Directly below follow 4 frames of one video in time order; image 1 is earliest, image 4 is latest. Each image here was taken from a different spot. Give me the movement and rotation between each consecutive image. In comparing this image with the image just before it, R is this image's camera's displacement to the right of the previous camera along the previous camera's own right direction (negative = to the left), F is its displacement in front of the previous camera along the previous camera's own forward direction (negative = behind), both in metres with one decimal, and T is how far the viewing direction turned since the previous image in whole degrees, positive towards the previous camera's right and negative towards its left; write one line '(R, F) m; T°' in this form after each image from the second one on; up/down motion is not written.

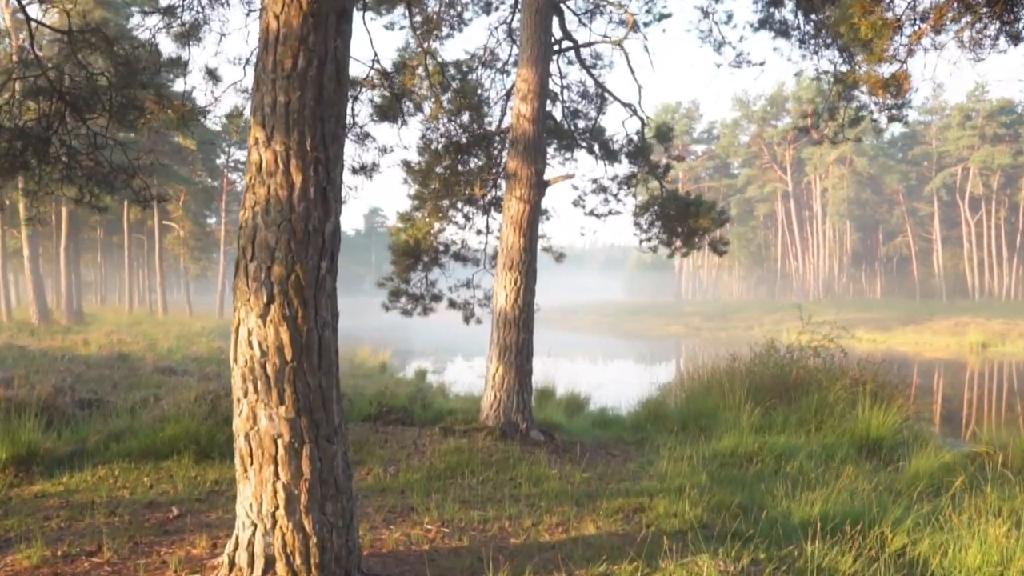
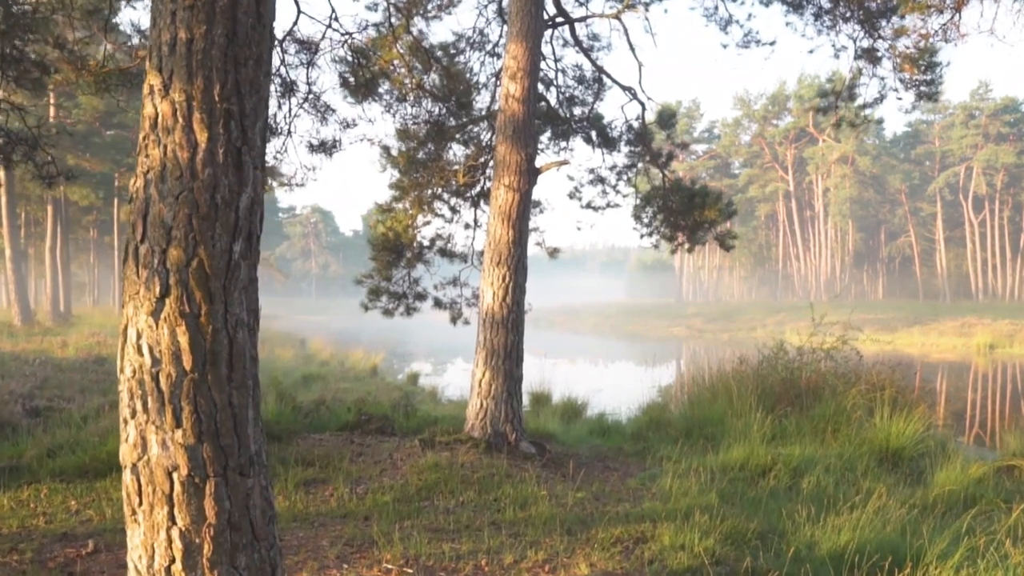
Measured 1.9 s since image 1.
(+0.1, +0.7) m; 0°
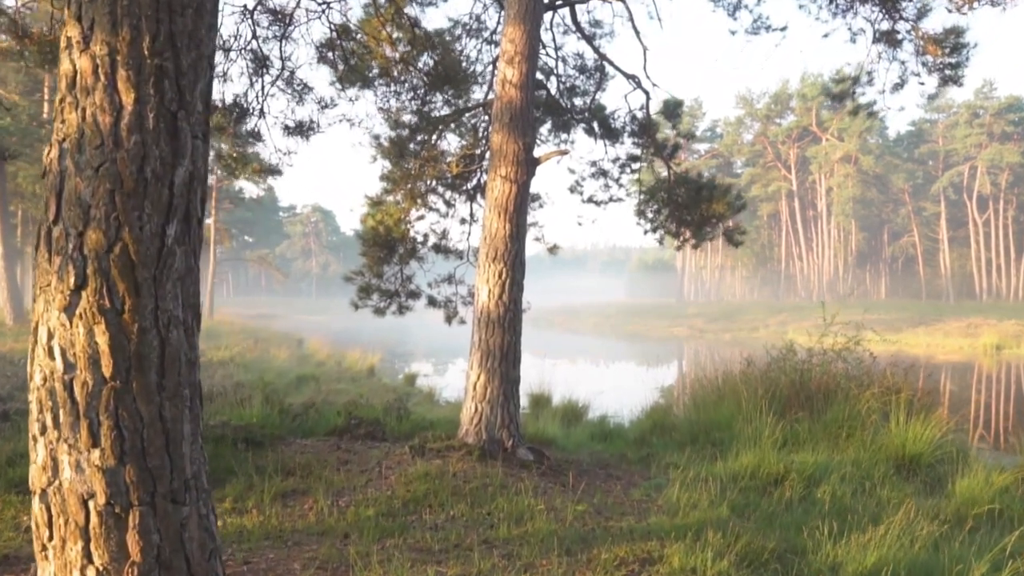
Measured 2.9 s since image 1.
(0.0, +0.4) m; 0°
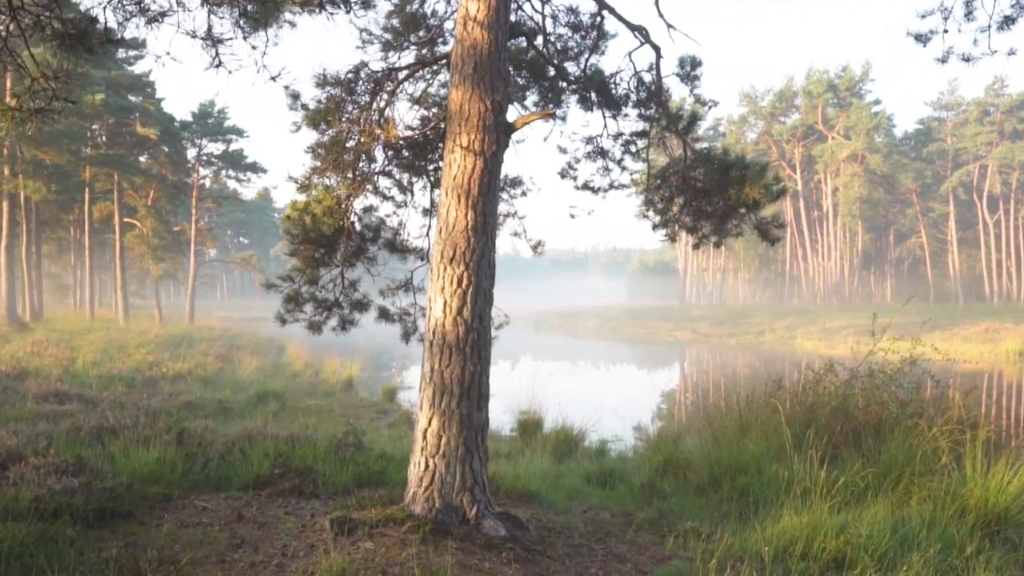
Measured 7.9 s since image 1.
(+0.2, +1.7) m; 0°
